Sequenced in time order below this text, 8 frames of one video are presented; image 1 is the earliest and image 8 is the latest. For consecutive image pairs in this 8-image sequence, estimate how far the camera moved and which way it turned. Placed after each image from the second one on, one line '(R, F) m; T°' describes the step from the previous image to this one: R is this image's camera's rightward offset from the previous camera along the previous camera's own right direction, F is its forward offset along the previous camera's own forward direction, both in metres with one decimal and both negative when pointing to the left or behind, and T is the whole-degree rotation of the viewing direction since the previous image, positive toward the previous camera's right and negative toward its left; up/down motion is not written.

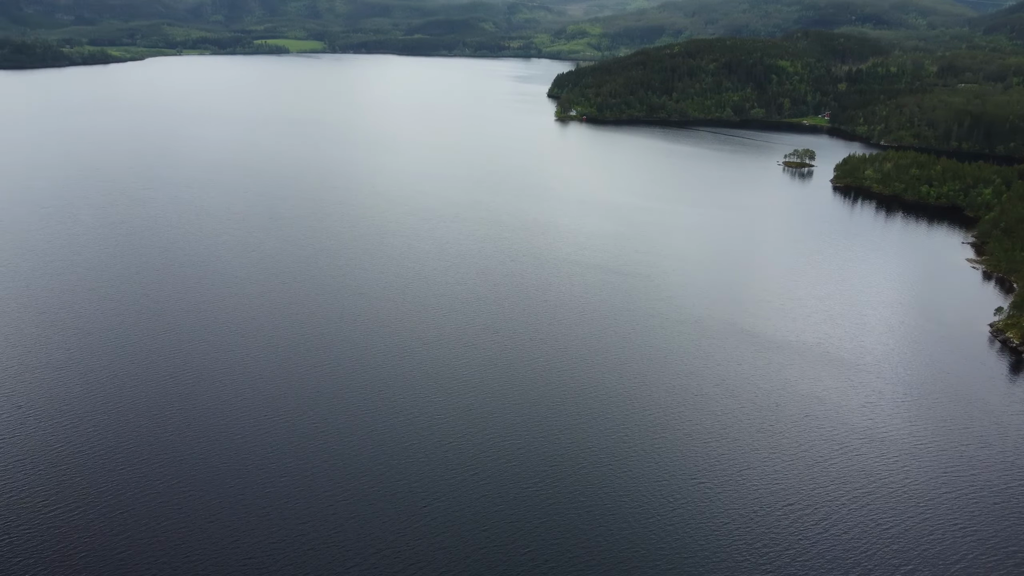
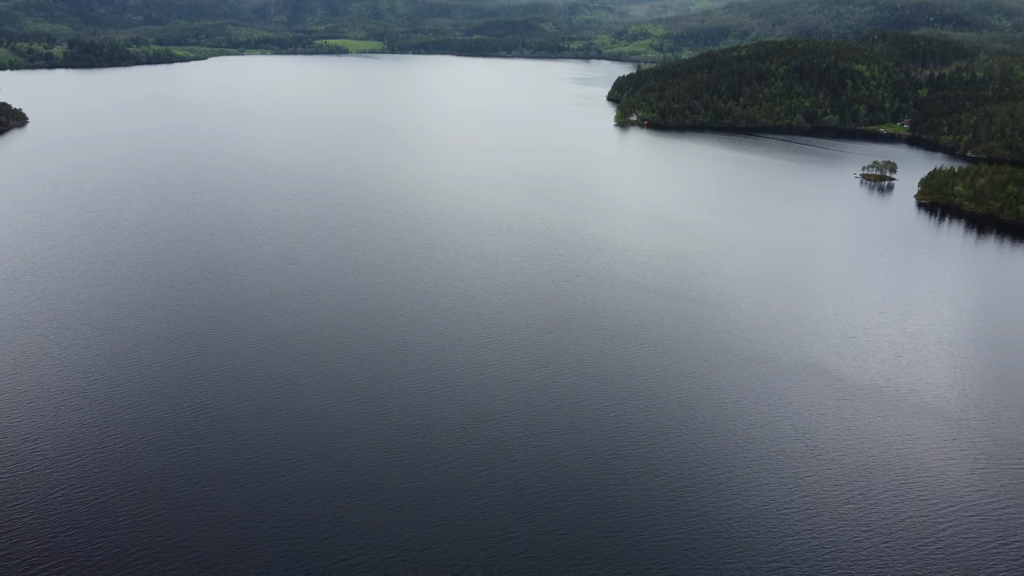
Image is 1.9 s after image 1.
(+0.1, +3.3) m; -4°
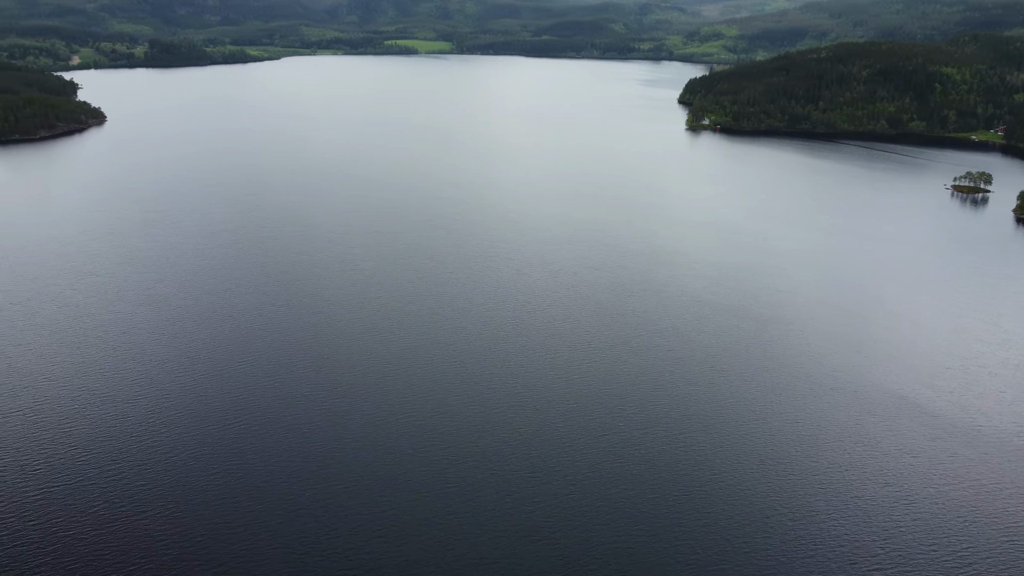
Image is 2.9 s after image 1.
(-0.1, +1.8) m; -4°
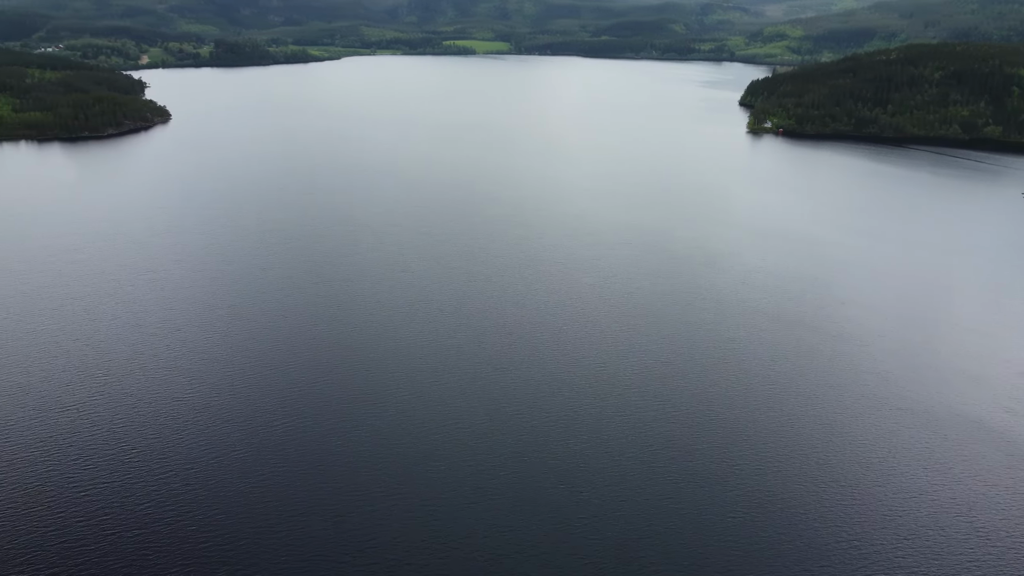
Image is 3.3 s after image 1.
(+0.1, +0.8) m; -4°
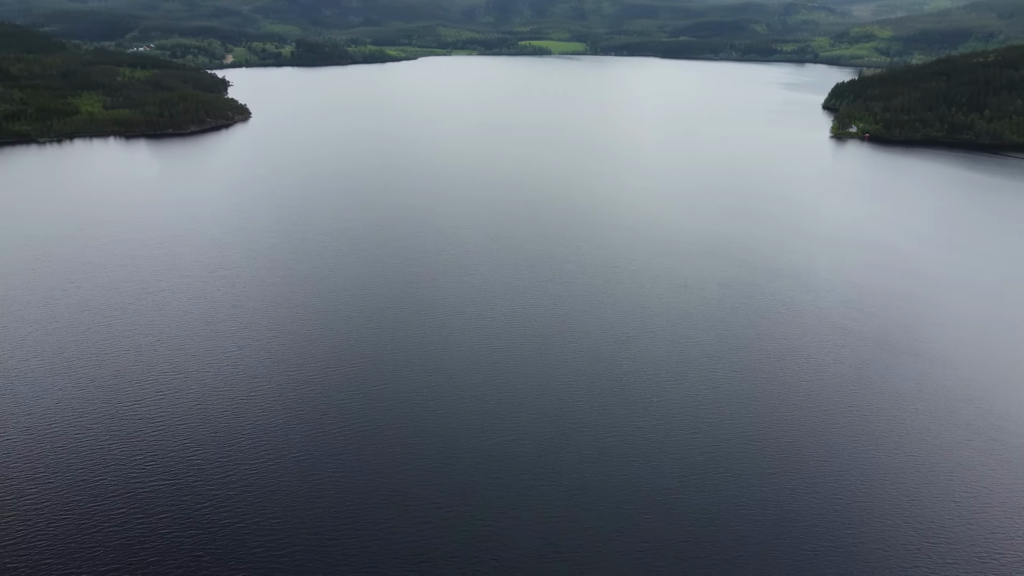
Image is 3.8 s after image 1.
(+0.1, +1.0) m; -5°
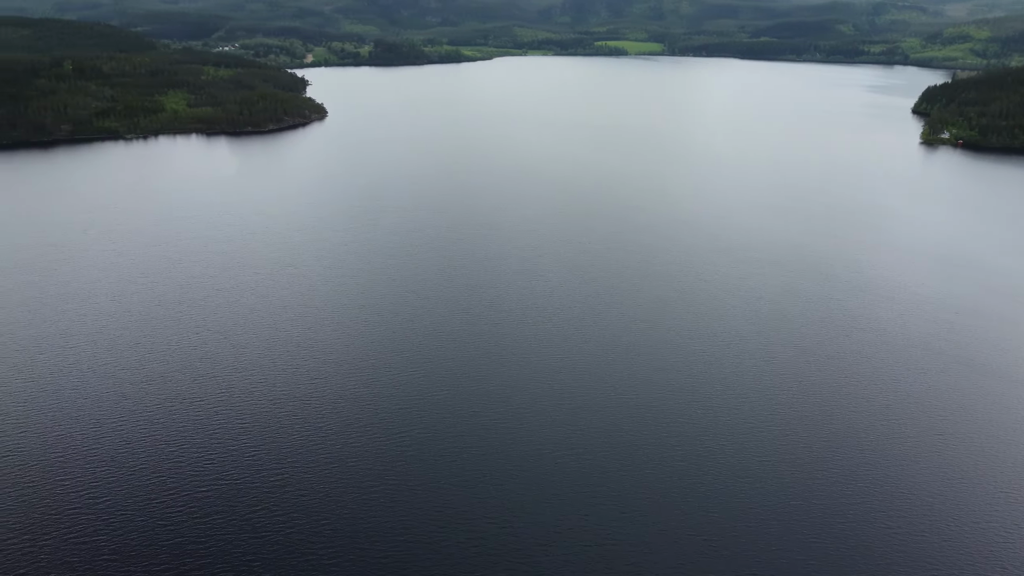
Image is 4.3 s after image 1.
(+0.2, +0.9) m; -5°
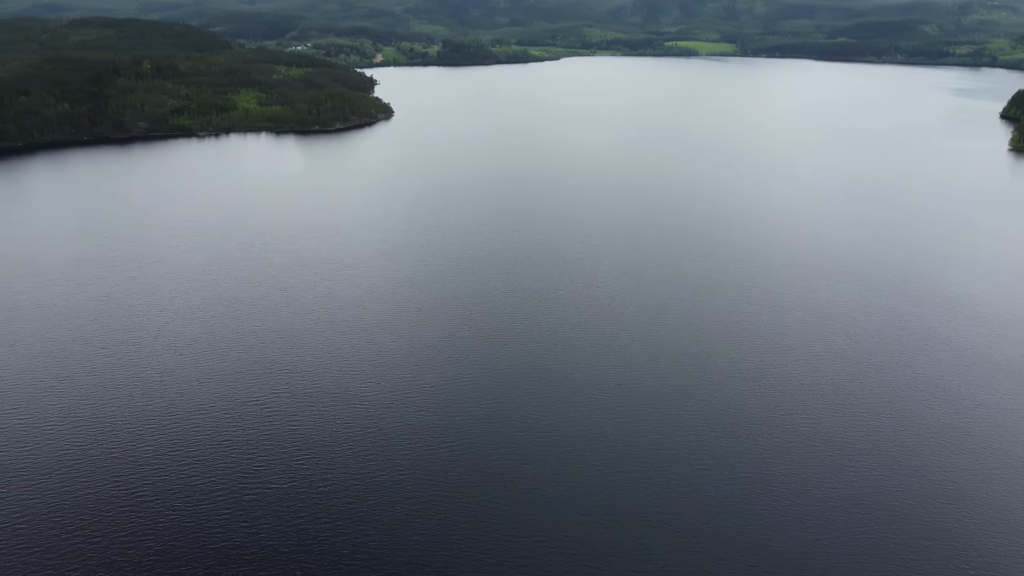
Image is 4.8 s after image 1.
(+0.2, +0.9) m; -4°
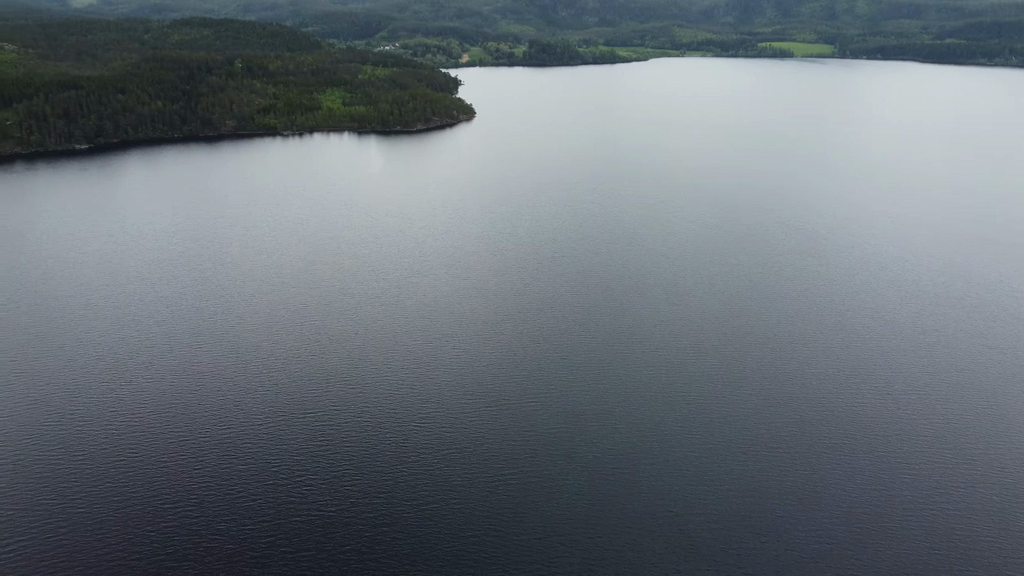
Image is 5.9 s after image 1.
(+0.5, +2.0) m; -6°
